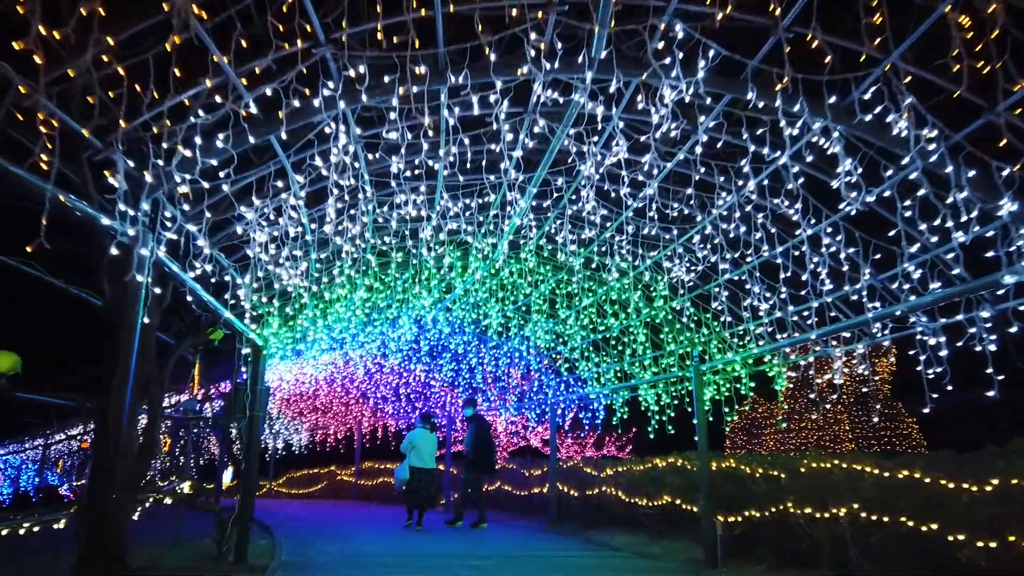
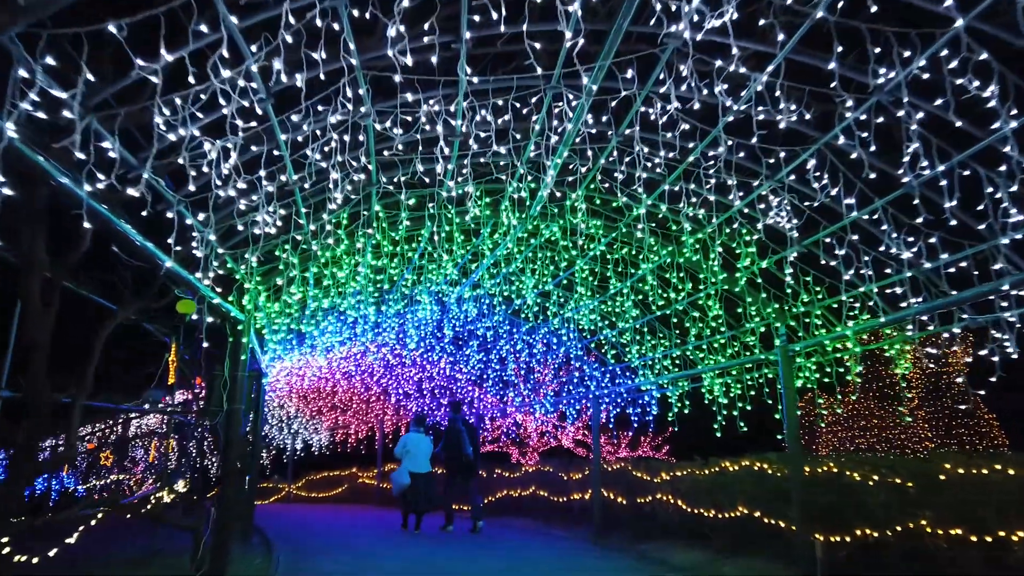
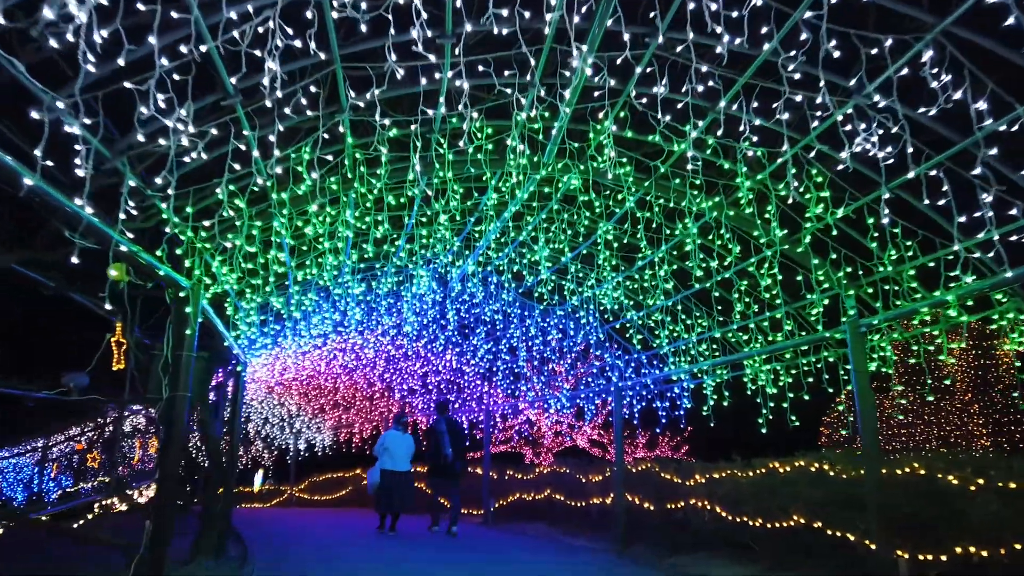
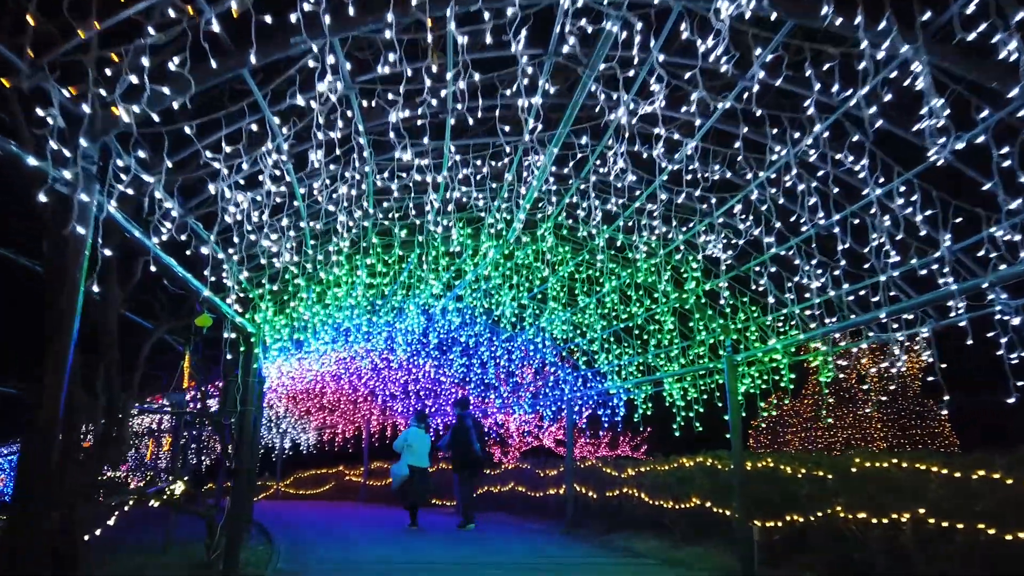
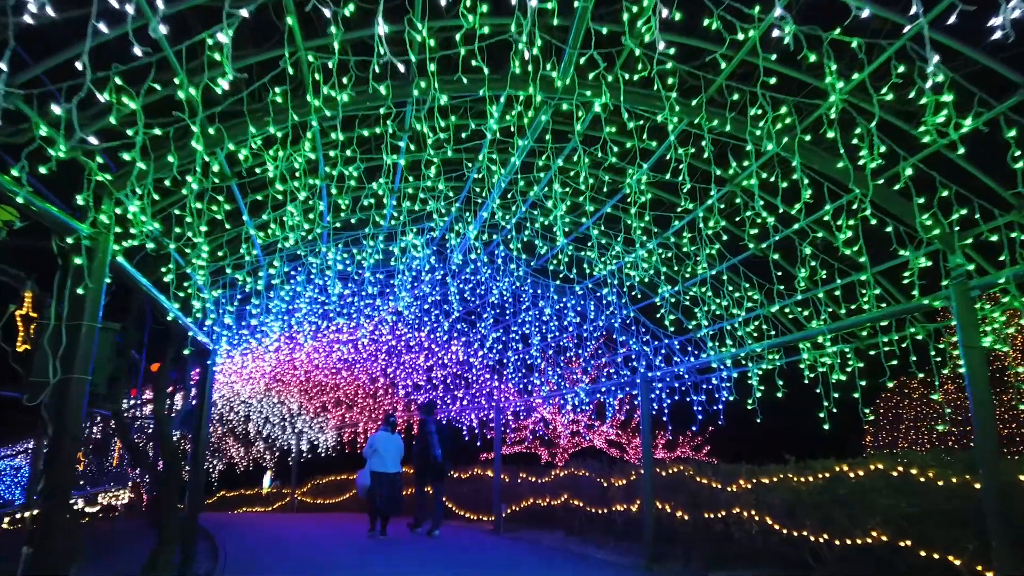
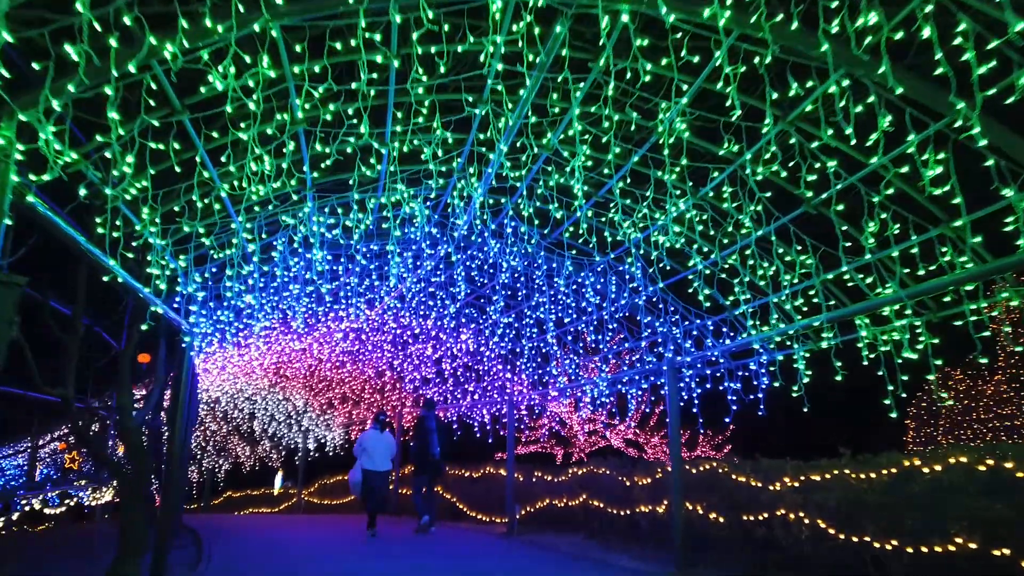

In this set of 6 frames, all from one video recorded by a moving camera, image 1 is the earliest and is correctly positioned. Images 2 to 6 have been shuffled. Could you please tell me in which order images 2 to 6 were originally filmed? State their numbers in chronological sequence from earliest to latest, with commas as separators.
4, 2, 3, 5, 6
